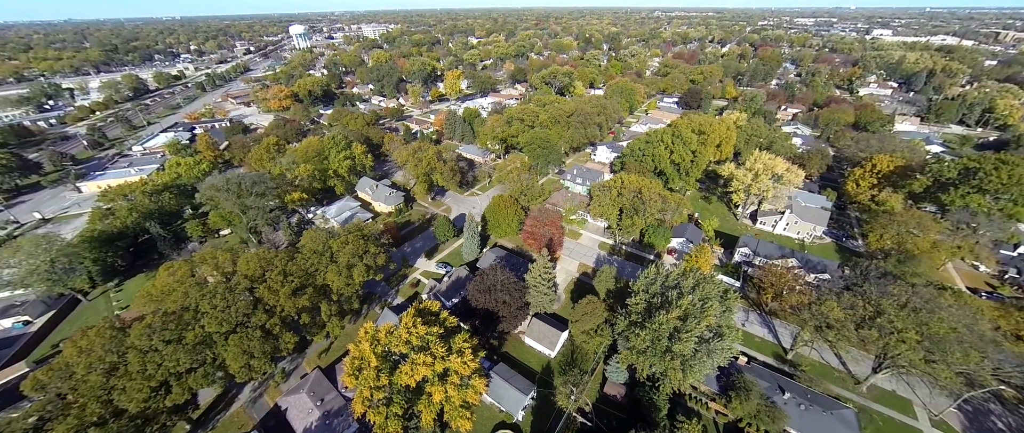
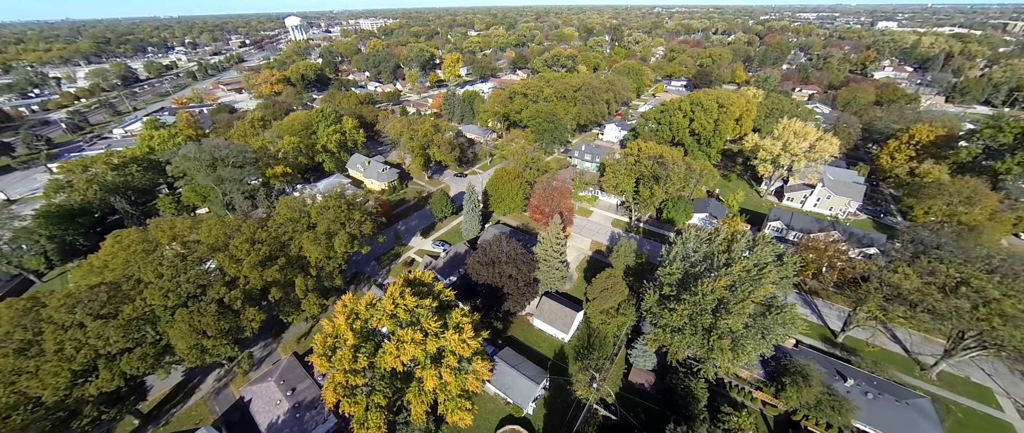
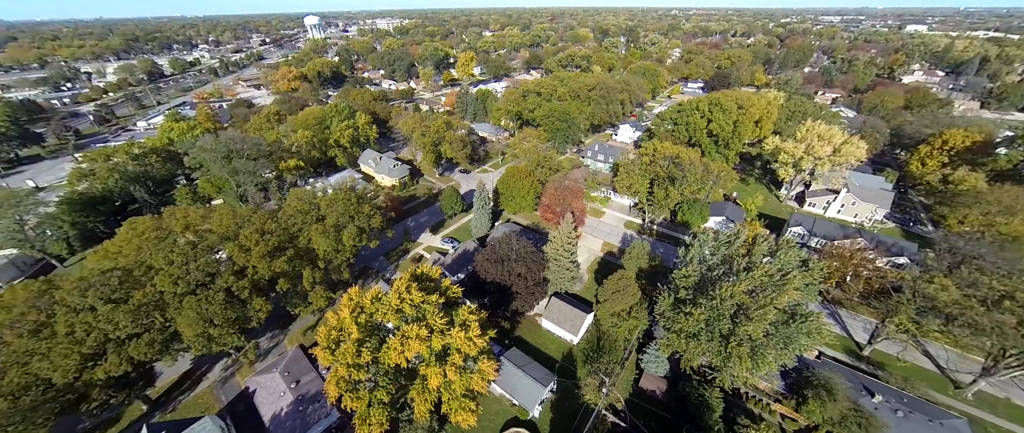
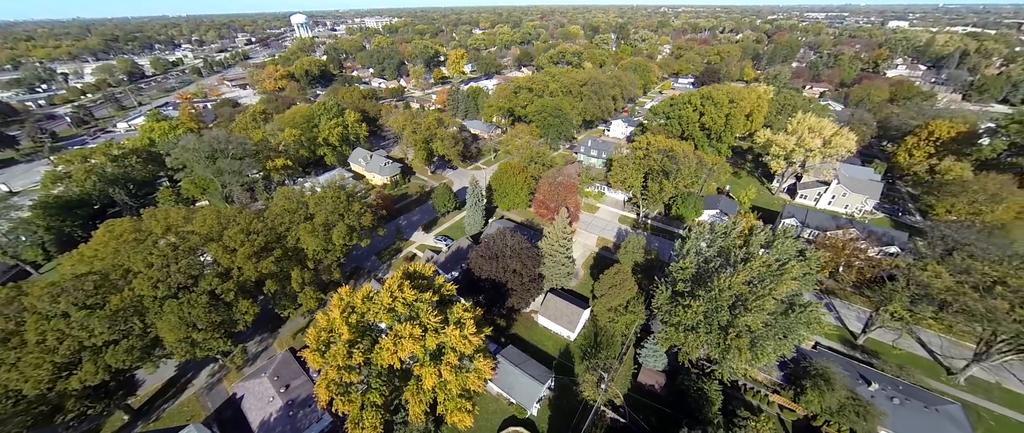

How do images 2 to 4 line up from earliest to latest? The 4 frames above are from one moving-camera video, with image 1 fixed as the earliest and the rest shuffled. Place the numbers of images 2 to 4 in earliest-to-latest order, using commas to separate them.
2, 3, 4
